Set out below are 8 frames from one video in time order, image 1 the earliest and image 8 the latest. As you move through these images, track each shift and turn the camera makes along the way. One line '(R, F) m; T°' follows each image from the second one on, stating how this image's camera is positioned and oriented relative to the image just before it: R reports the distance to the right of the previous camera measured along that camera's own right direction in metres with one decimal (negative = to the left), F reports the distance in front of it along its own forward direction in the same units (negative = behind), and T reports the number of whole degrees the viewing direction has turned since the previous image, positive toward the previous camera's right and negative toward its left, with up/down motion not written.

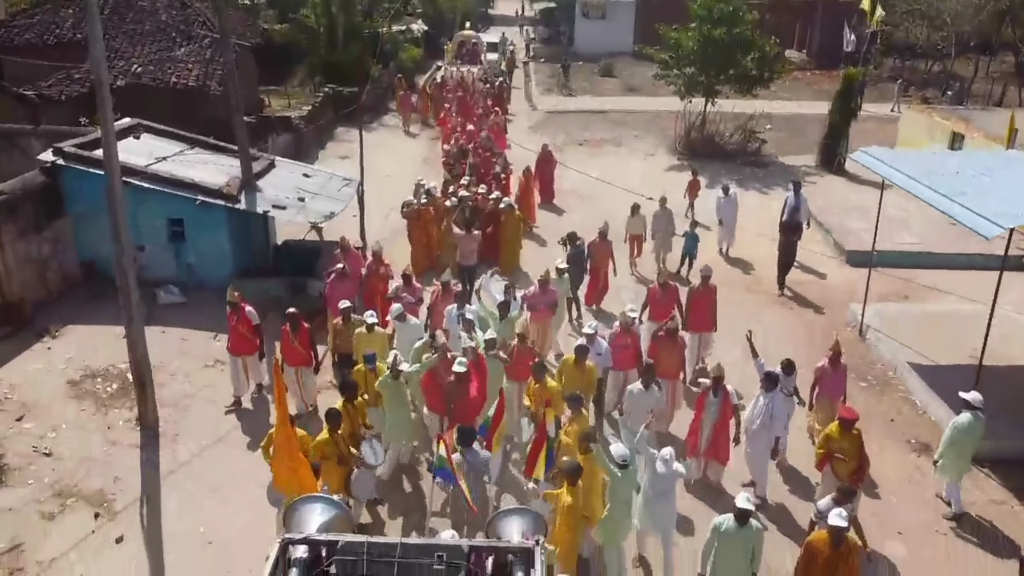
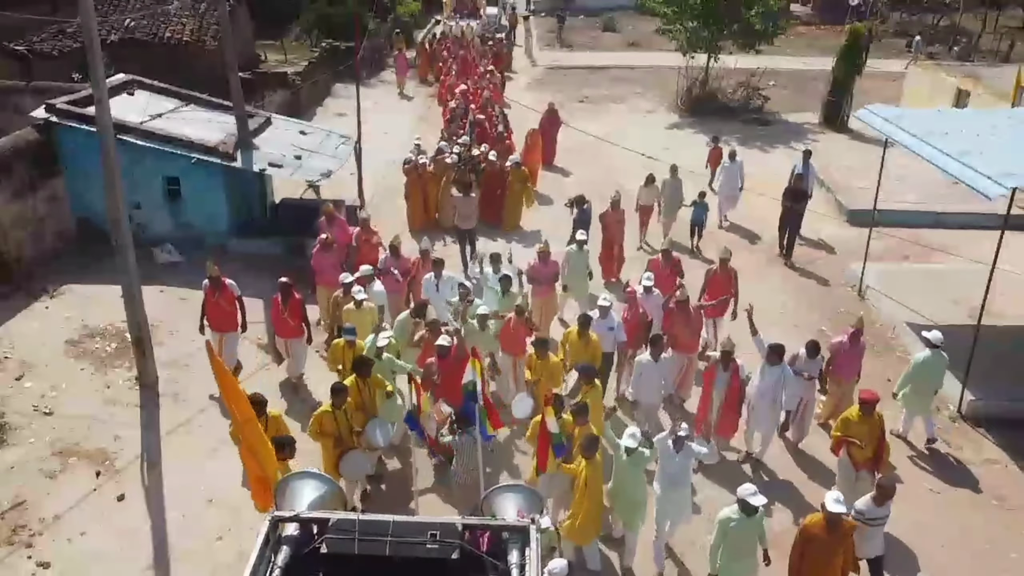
(0.0, 0.0) m; 0°
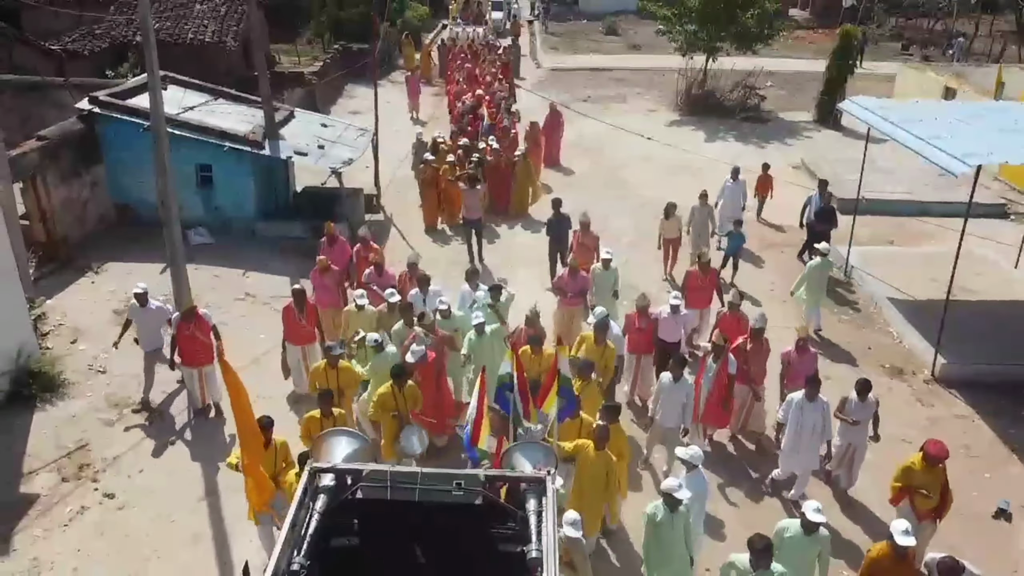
(-0.1, -0.9) m; 0°
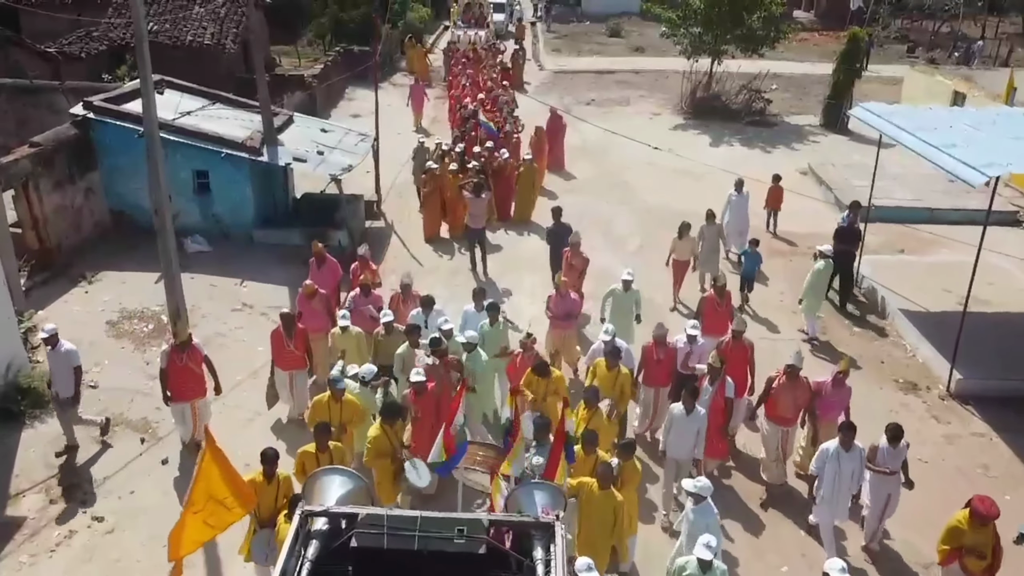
(0.0, +0.3) m; 0°
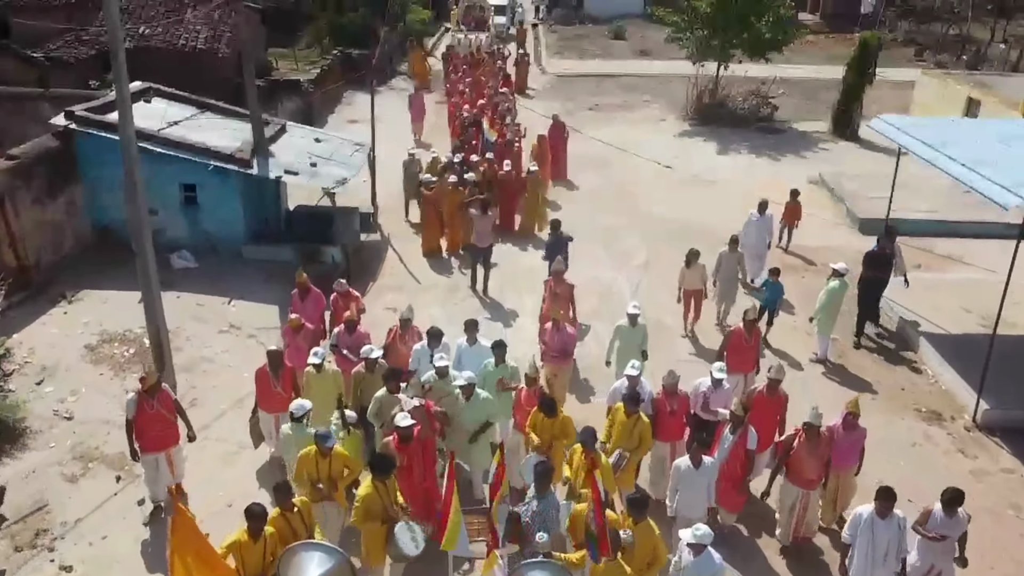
(0.0, +0.6) m; 0°
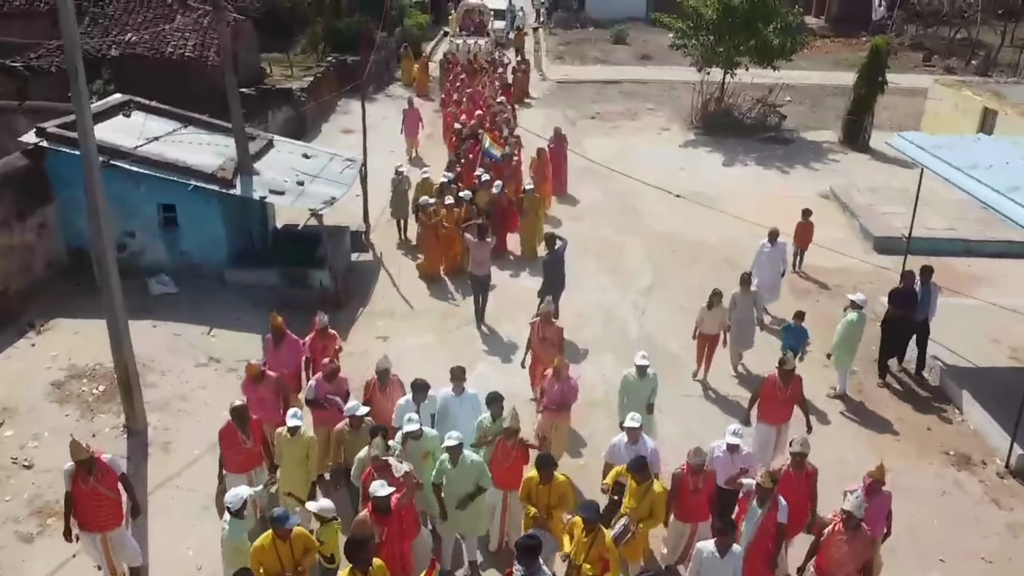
(0.0, +0.7) m; 0°
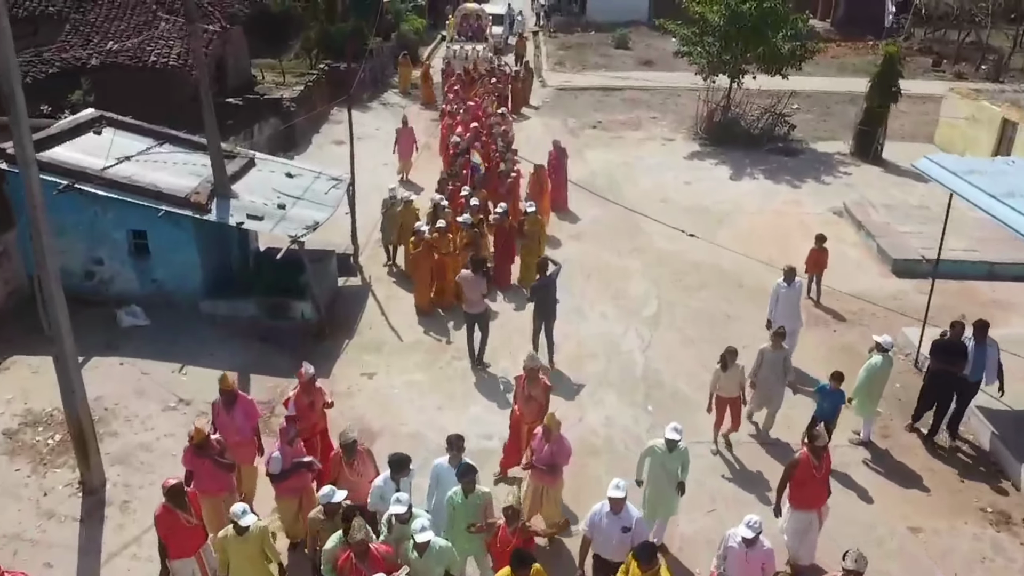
(+0.1, +0.8) m; 0°
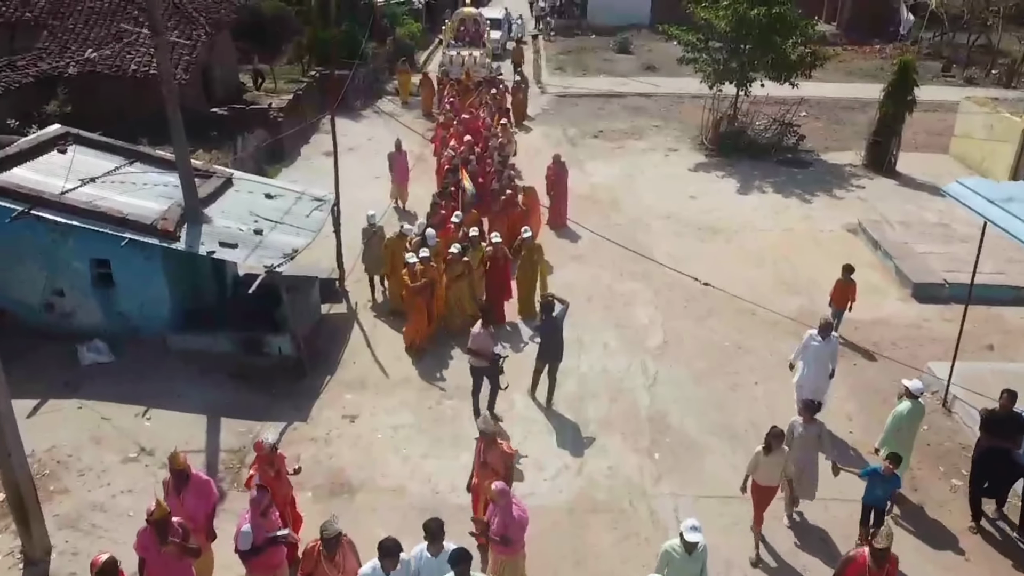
(+0.1, +0.9) m; 0°
